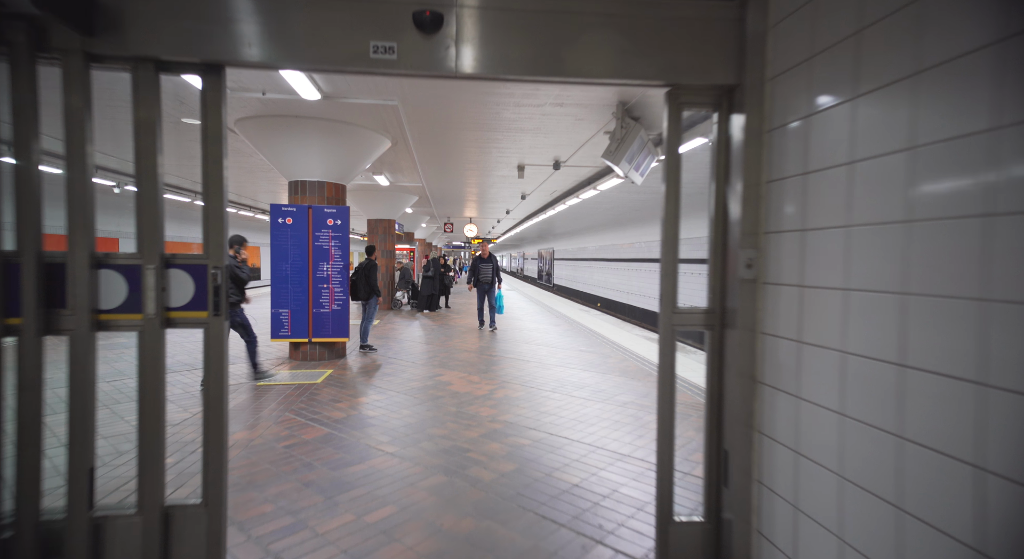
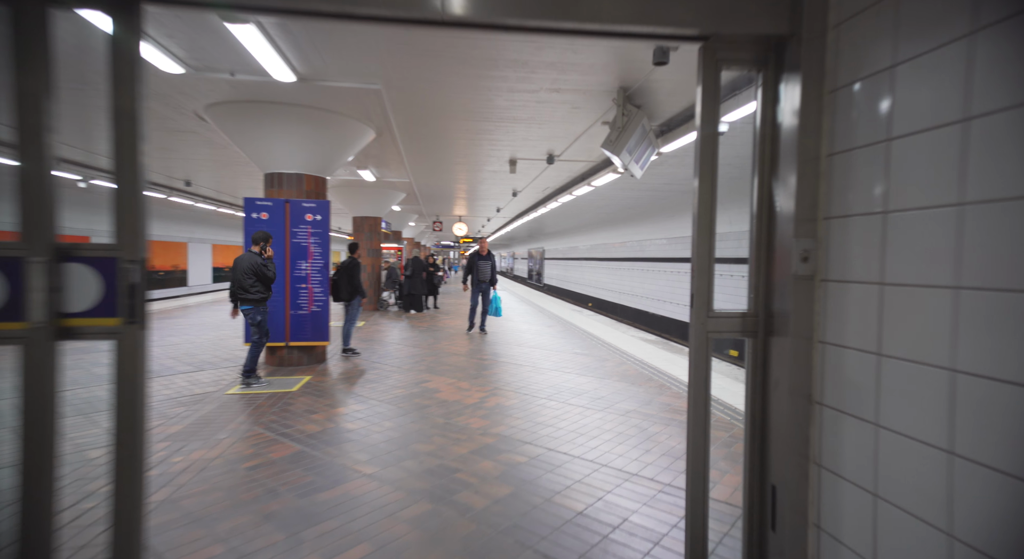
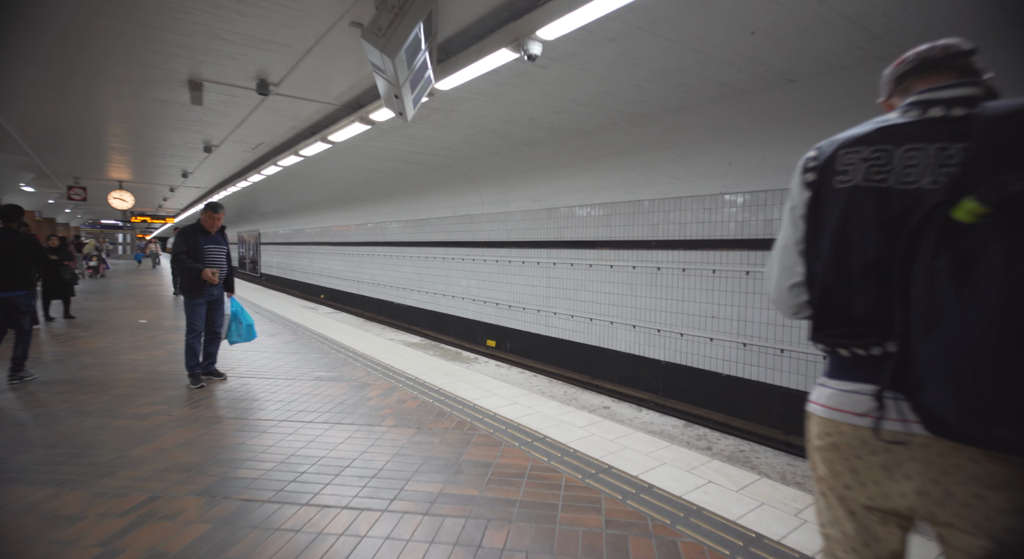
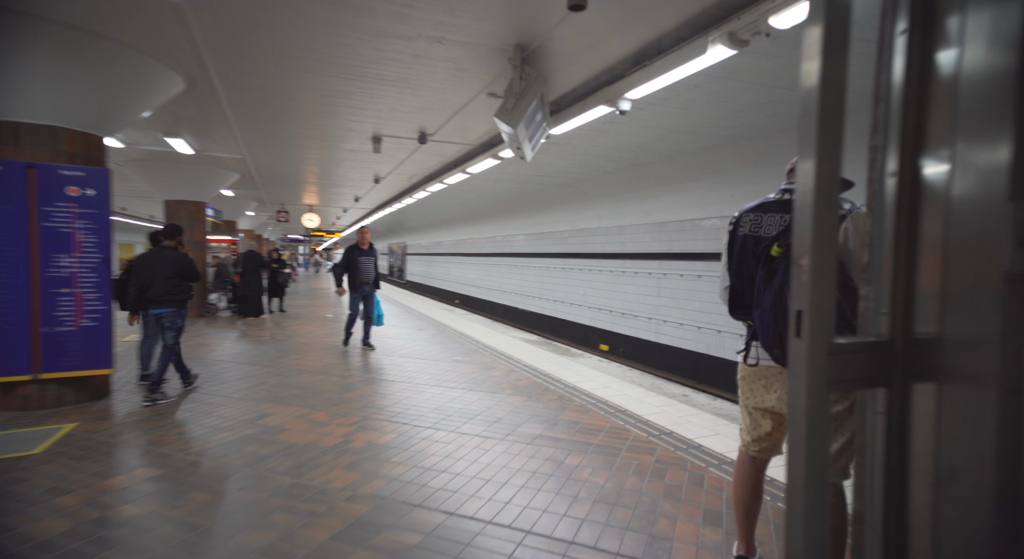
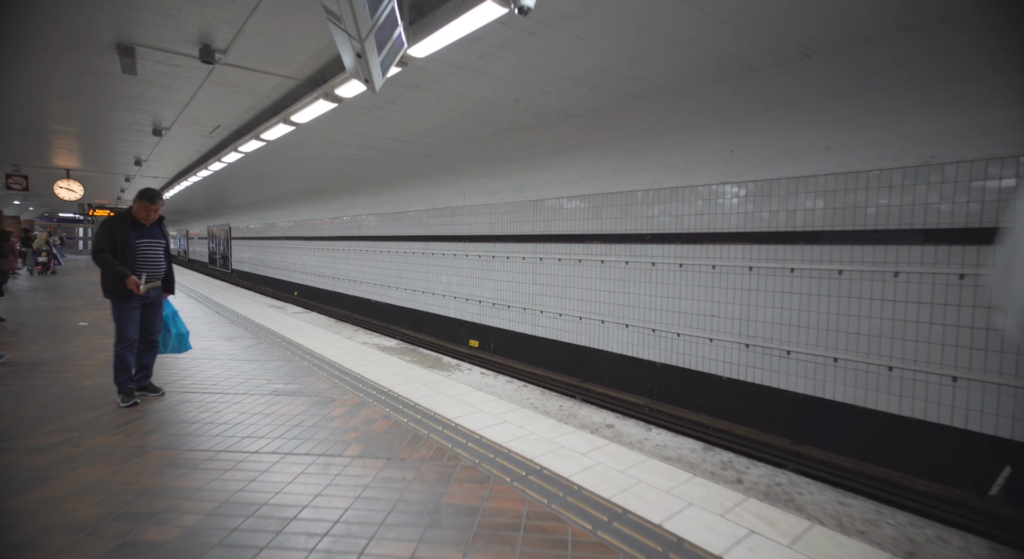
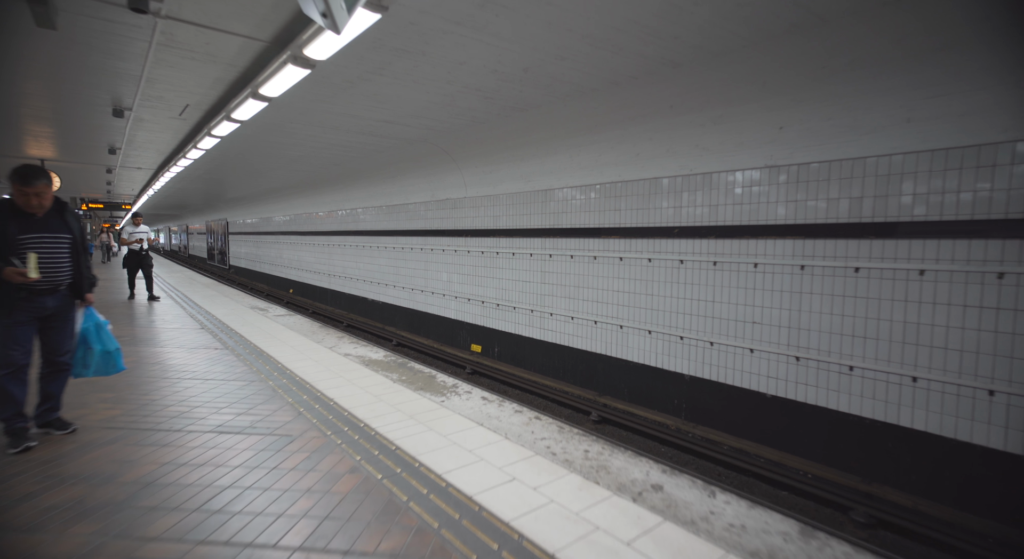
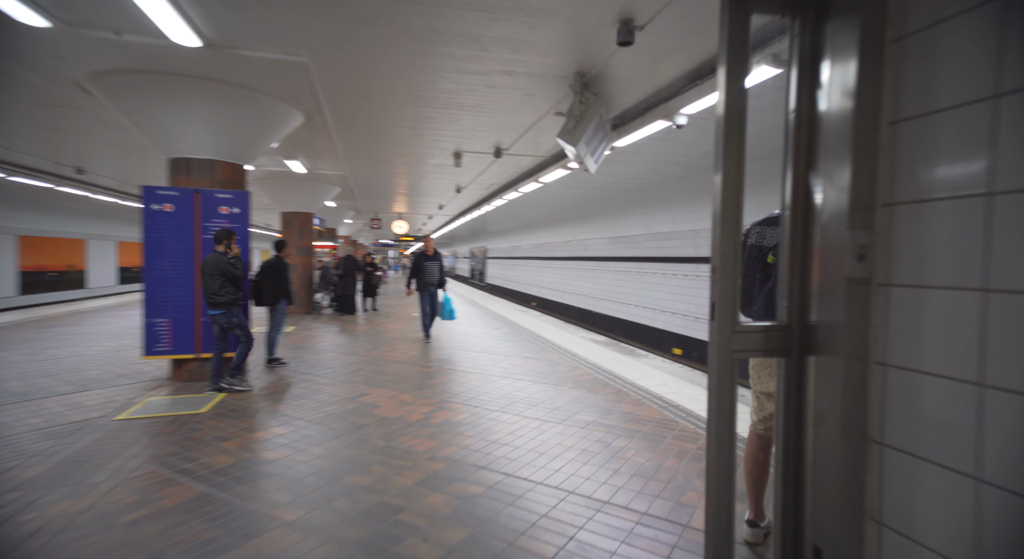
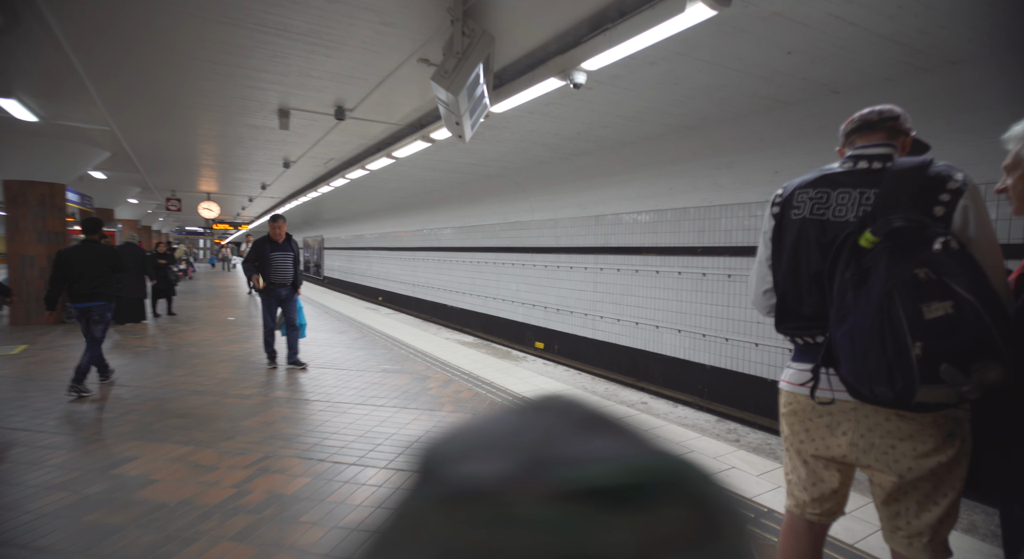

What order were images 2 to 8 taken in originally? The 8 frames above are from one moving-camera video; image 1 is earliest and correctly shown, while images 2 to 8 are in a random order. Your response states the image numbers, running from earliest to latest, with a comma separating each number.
2, 7, 4, 8, 3, 5, 6
